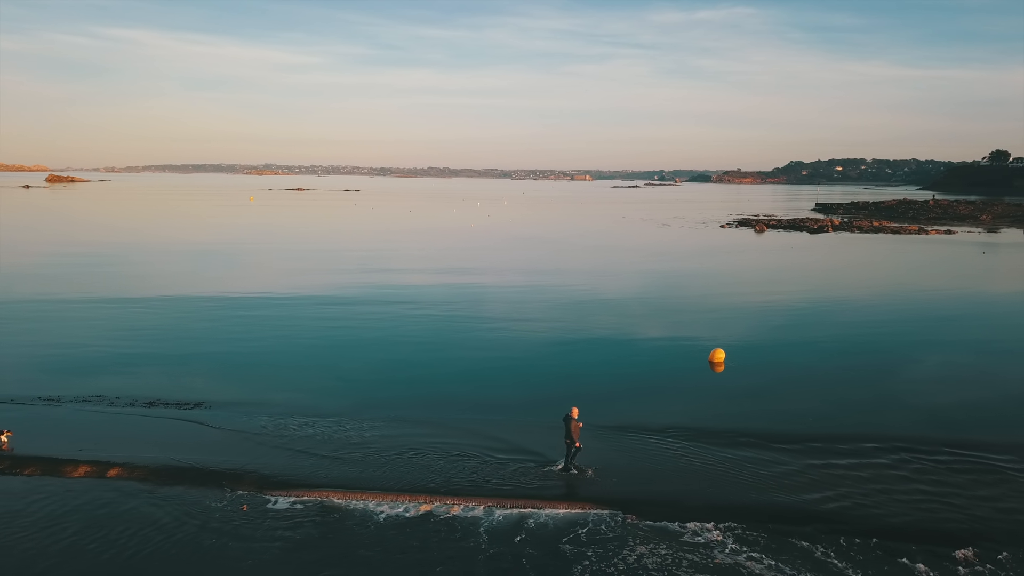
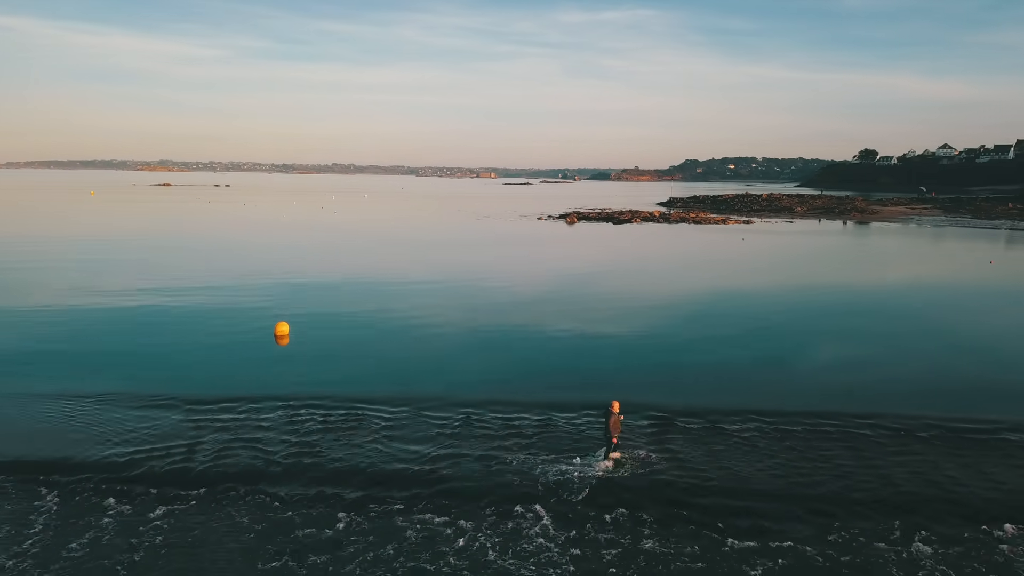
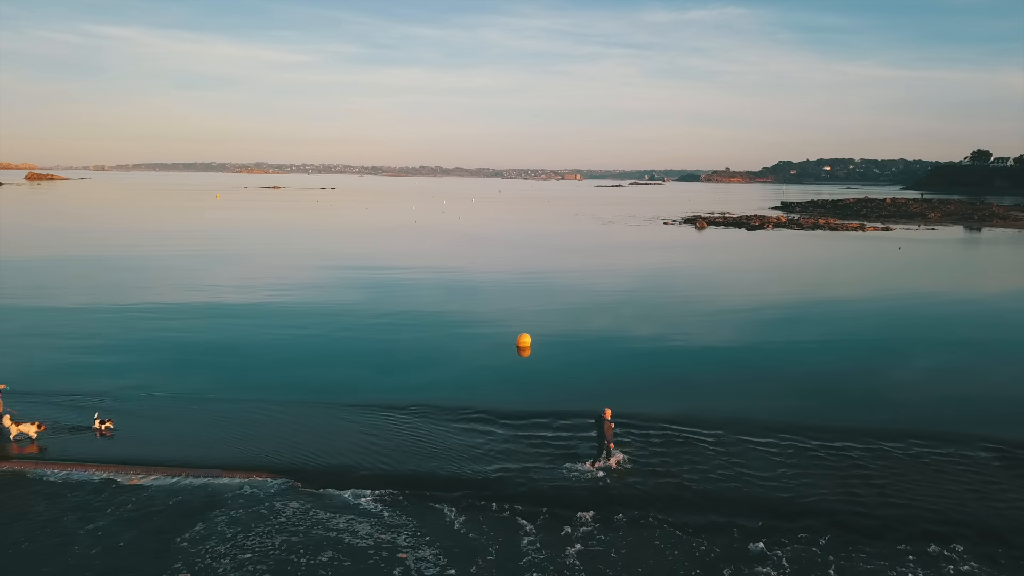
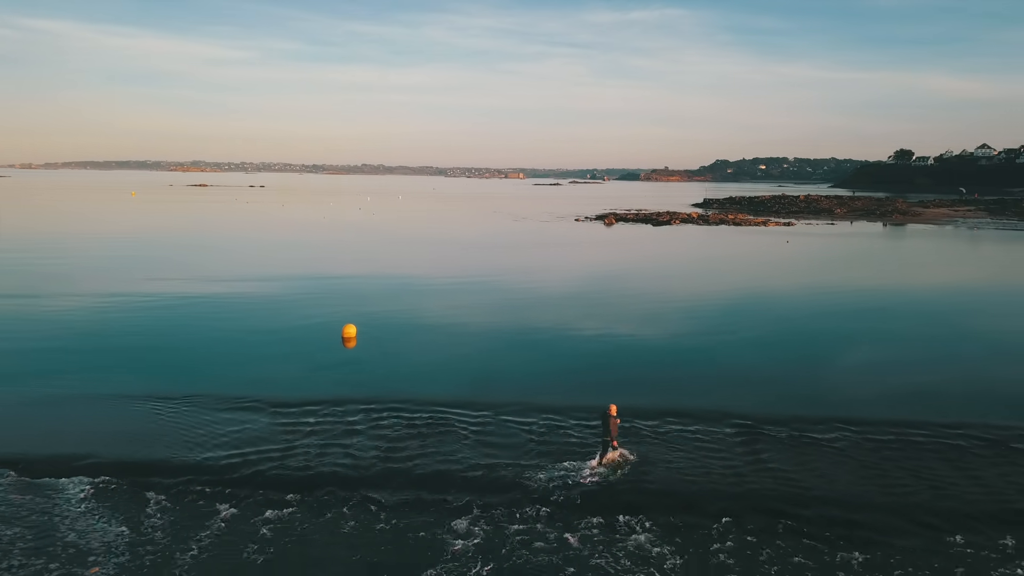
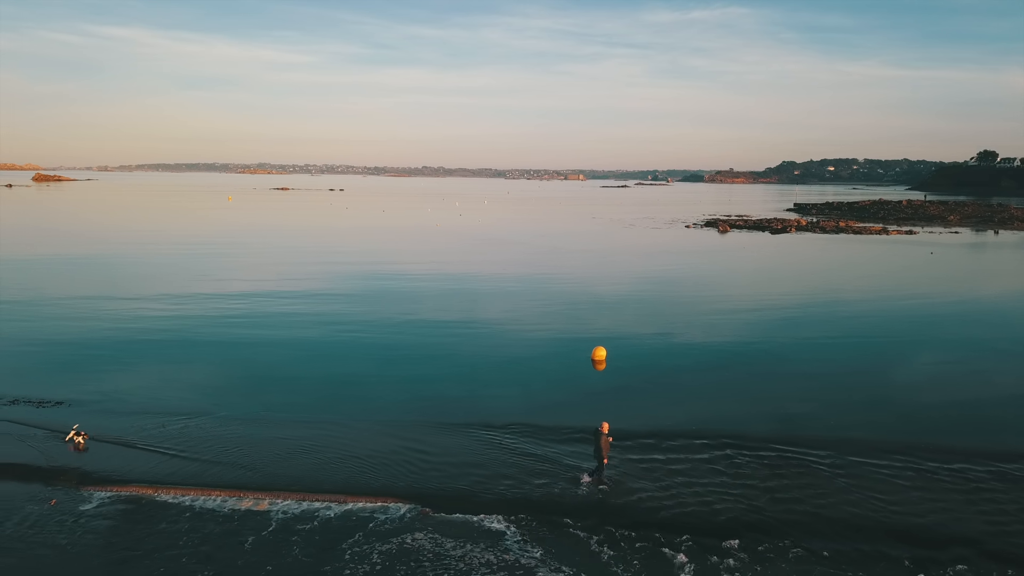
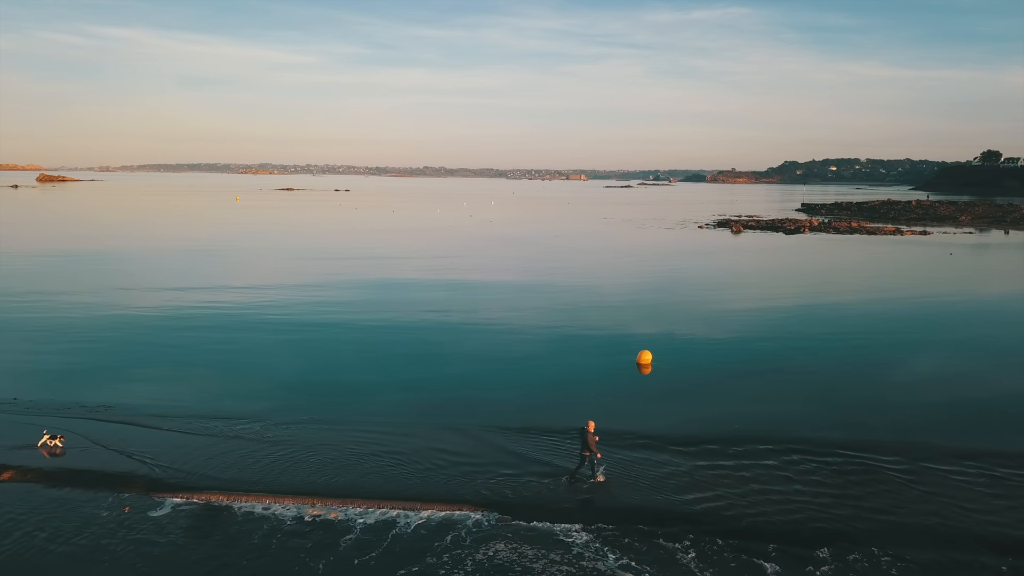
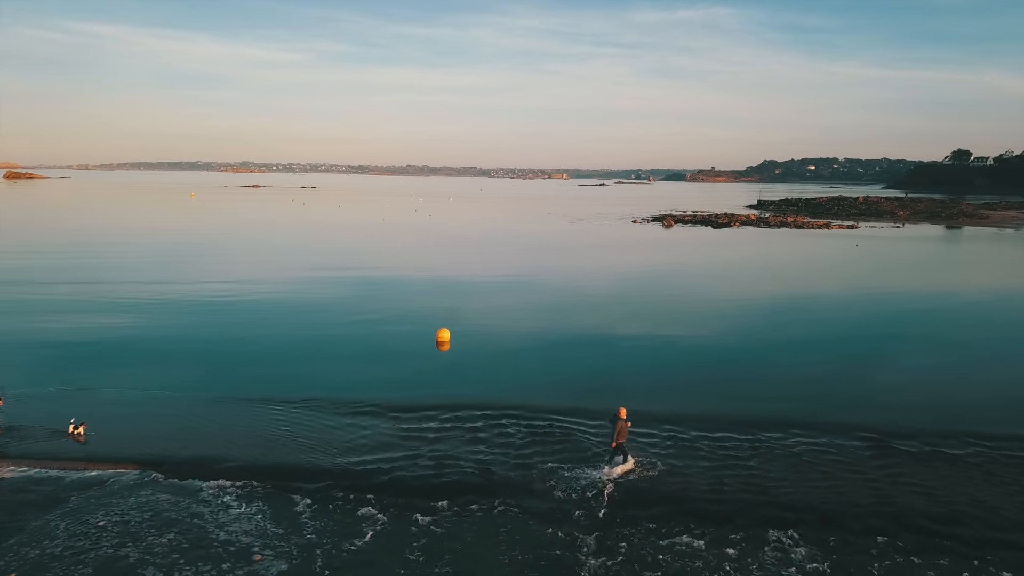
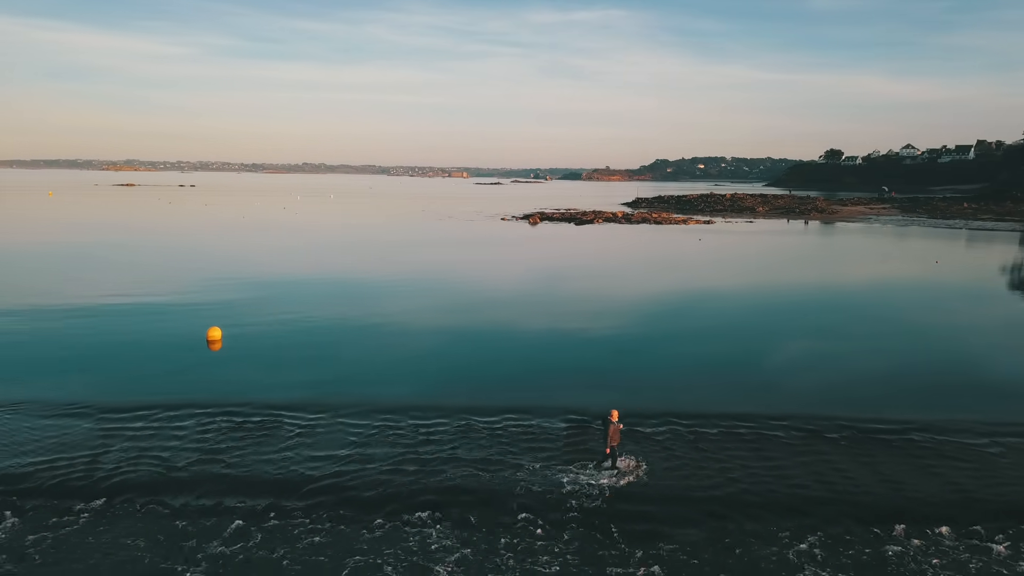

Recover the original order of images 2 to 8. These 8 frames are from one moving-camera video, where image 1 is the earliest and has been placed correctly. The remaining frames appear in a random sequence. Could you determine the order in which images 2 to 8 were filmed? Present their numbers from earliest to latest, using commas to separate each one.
6, 5, 3, 7, 4, 2, 8
